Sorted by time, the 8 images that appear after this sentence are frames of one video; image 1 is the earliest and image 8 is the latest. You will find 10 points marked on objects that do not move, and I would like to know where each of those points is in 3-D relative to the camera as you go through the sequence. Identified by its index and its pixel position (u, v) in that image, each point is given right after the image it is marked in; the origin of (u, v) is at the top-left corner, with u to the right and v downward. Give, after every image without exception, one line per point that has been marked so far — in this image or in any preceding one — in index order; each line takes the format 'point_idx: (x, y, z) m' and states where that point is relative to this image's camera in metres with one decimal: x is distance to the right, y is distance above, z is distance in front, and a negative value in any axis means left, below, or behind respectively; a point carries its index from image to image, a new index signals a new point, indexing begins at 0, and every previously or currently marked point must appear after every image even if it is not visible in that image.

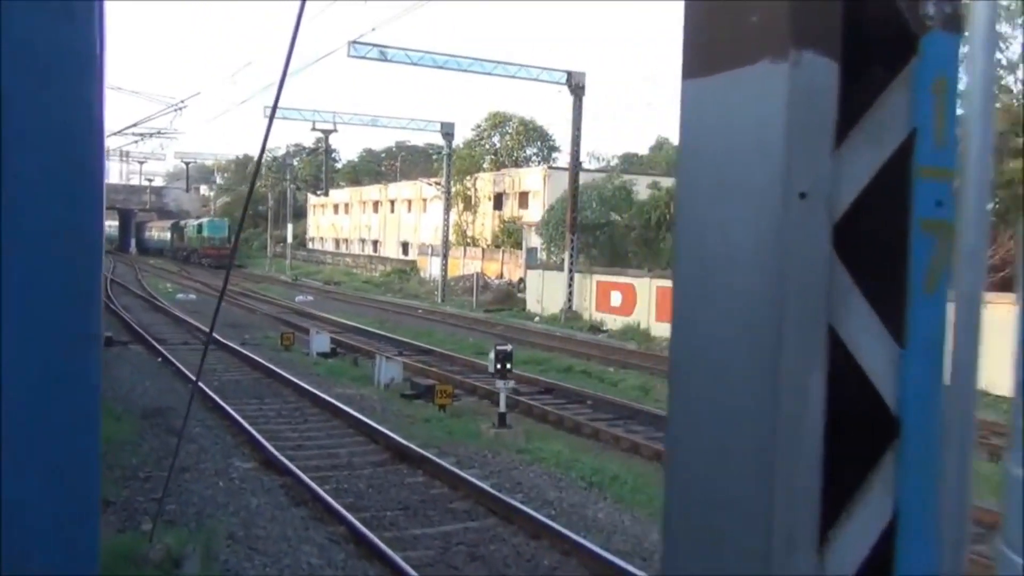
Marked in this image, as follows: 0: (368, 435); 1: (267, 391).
0: (-1.6, -1.6, +10.2) m
1: (-3.4, -1.4, +13.1) m
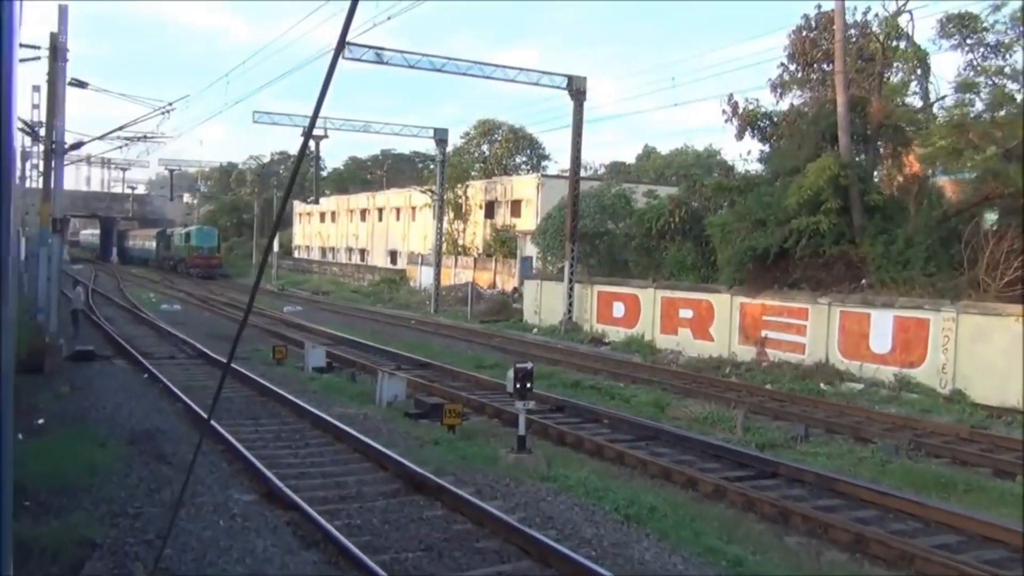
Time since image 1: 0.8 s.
0: (-1.4, -1.7, +9.5) m
1: (-3.2, -1.6, +12.3) m
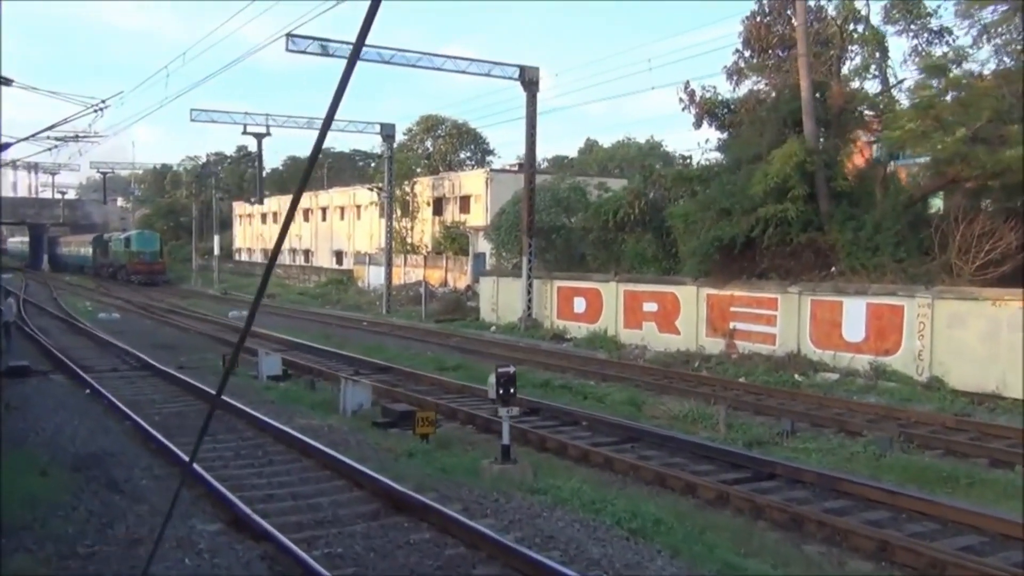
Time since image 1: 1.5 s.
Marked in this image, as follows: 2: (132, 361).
0: (-1.5, -1.8, +8.7) m
1: (-3.6, -1.7, +11.4) m
2: (-7.1, -1.4, +17.6) m
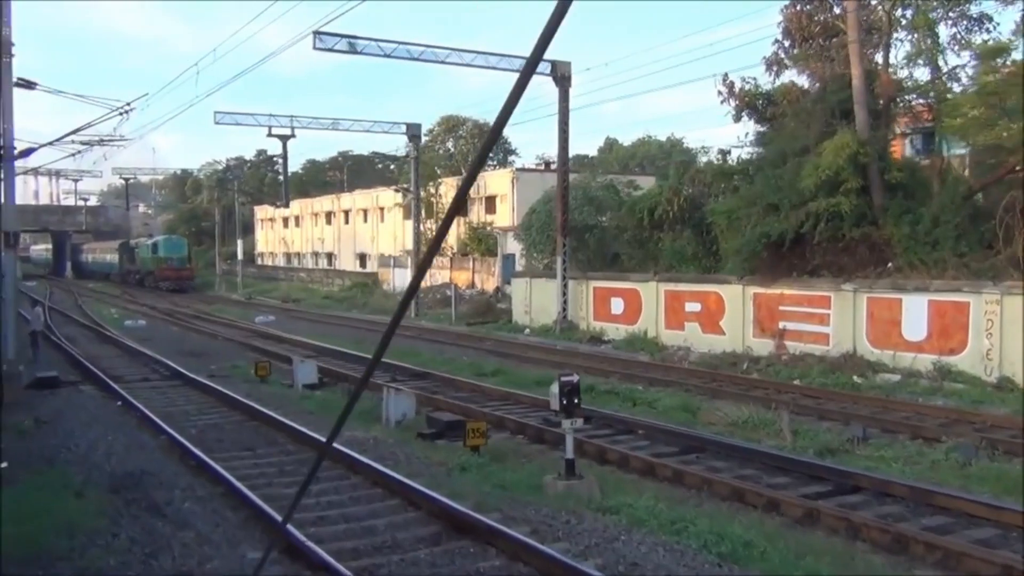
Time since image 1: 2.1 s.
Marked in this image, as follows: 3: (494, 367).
0: (-0.9, -1.8, +8.1) m
1: (-2.9, -1.7, +10.9) m
2: (-6.4, -1.5, +17.1) m
3: (-0.3, -1.5, +17.9) m
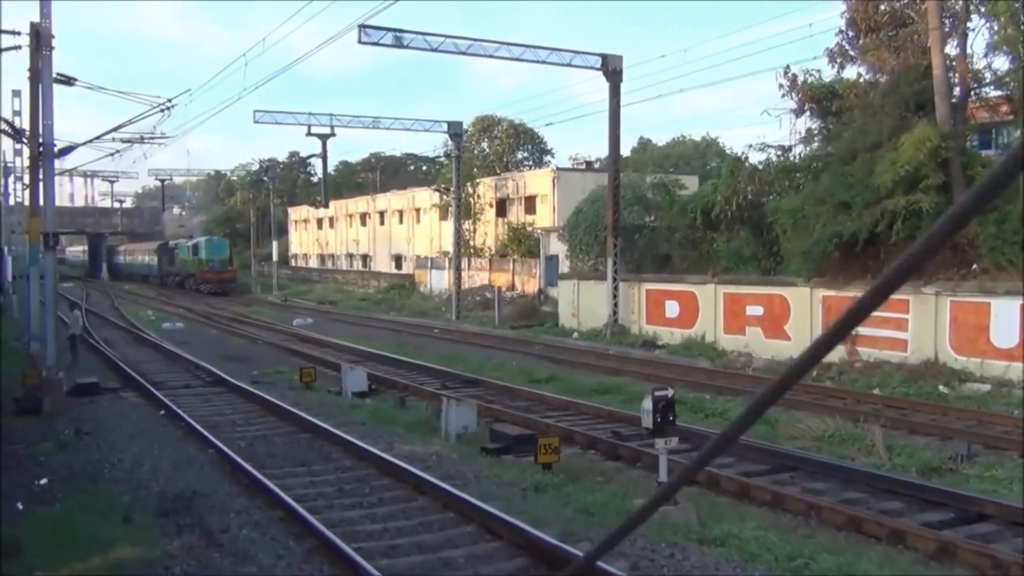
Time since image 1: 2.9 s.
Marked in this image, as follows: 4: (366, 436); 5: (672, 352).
0: (-0.2, -1.8, +7.4) m
1: (-2.2, -1.8, +10.2) m
2: (-5.4, -1.5, +16.5) m
3: (+0.6, -1.6, +17.1) m
4: (-1.7, -1.8, +11.3) m
5: (+3.3, -1.3, +19.3) m
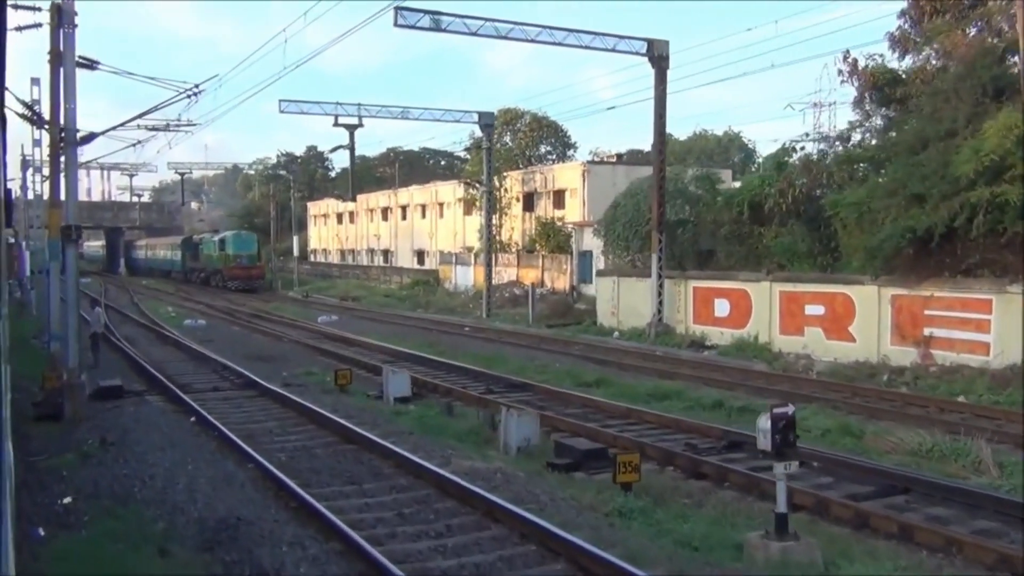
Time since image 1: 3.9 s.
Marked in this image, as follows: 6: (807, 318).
0: (+0.4, -1.8, +6.4) m
1: (-1.5, -1.8, +9.2) m
2: (-4.6, -1.5, +15.6) m
3: (+1.4, -1.5, +16.1) m
4: (-1.0, -1.7, +10.3) m
5: (+4.1, -1.3, +18.3) m
6: (+5.4, -0.5, +17.3) m
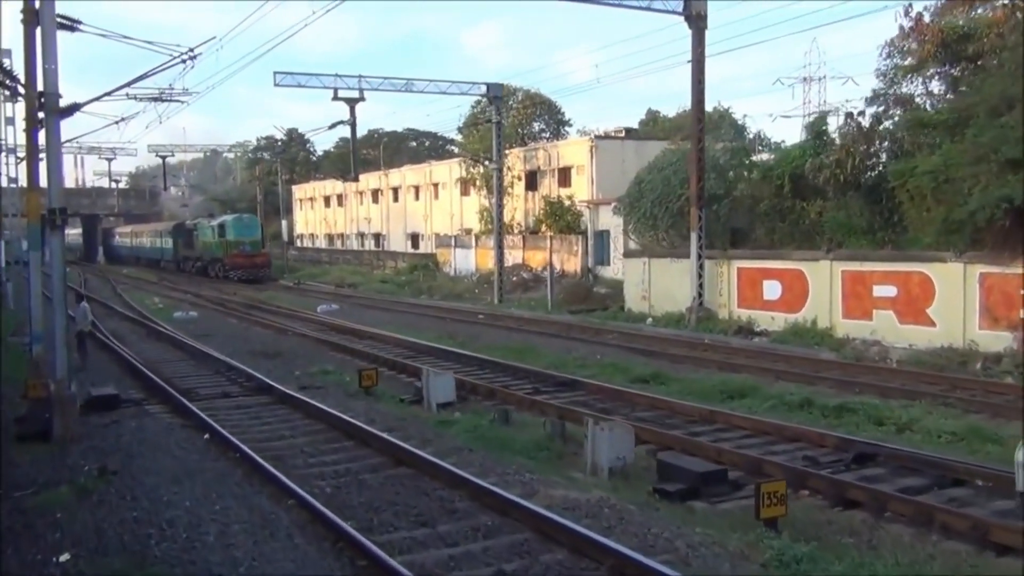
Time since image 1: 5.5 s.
0: (+1.3, -1.8, +4.6) m
1: (-0.7, -1.7, +7.4) m
2: (-3.9, -1.4, +13.7) m
3: (+2.1, -1.3, +14.4) m
4: (-0.3, -1.6, +8.5) m
5: (+4.7, -0.9, +16.6) m
6: (+6.0, -0.2, +15.6) m
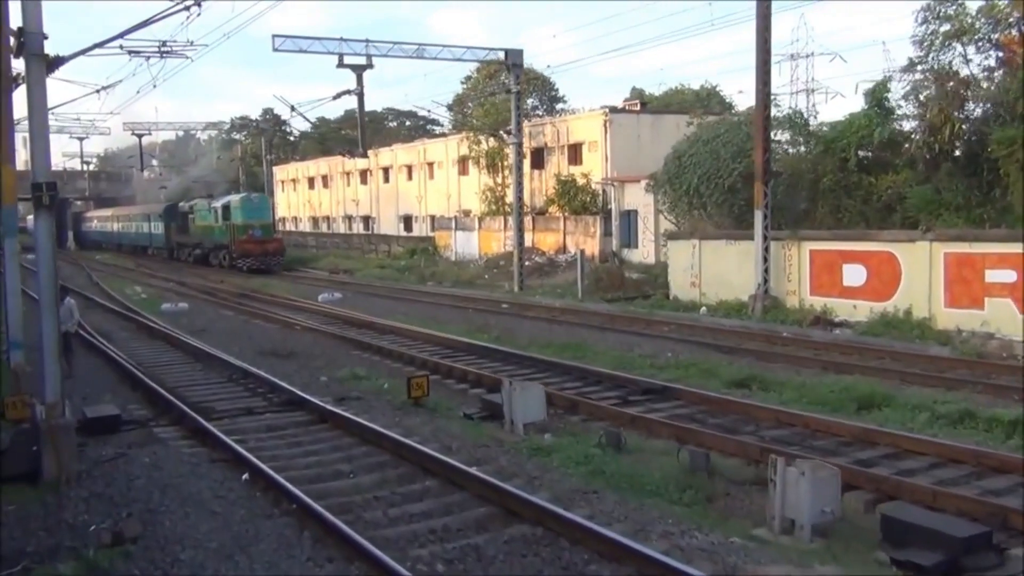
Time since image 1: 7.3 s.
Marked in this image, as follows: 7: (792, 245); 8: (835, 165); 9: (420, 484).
0: (+2.5, -1.8, +2.6) m
1: (+0.4, -1.7, +5.3) m
2: (-3.0, -1.3, +11.5) m
3: (+3.0, -1.1, +12.3) m
4: (+0.8, -1.6, +6.4) m
5: (+5.5, -0.7, +14.6) m
6: (+6.9, 0.0, +13.6) m
7: (+5.0, +0.8, +16.9) m
8: (+6.3, +2.4, +18.5) m
9: (-0.7, -1.6, +7.5) m
